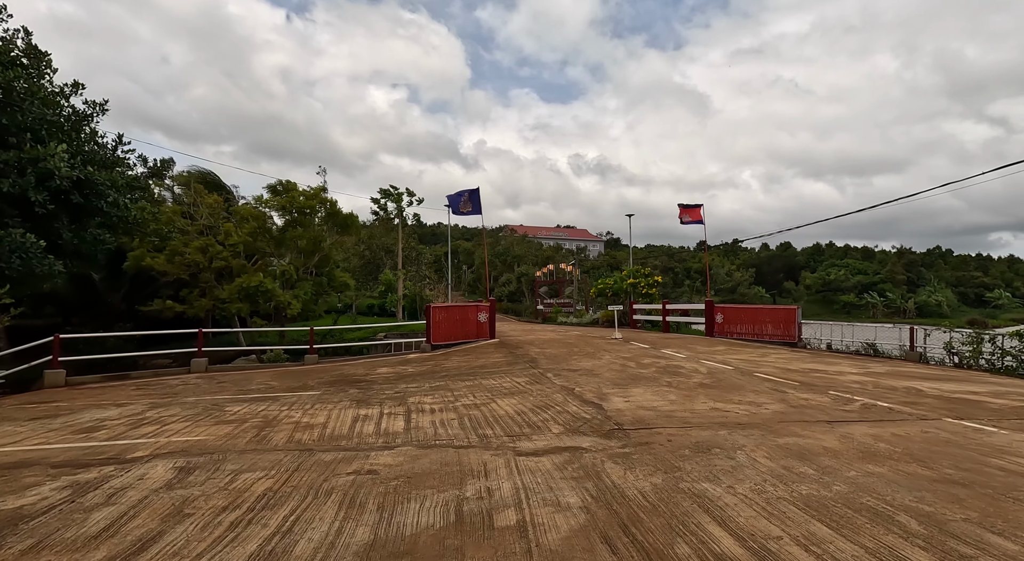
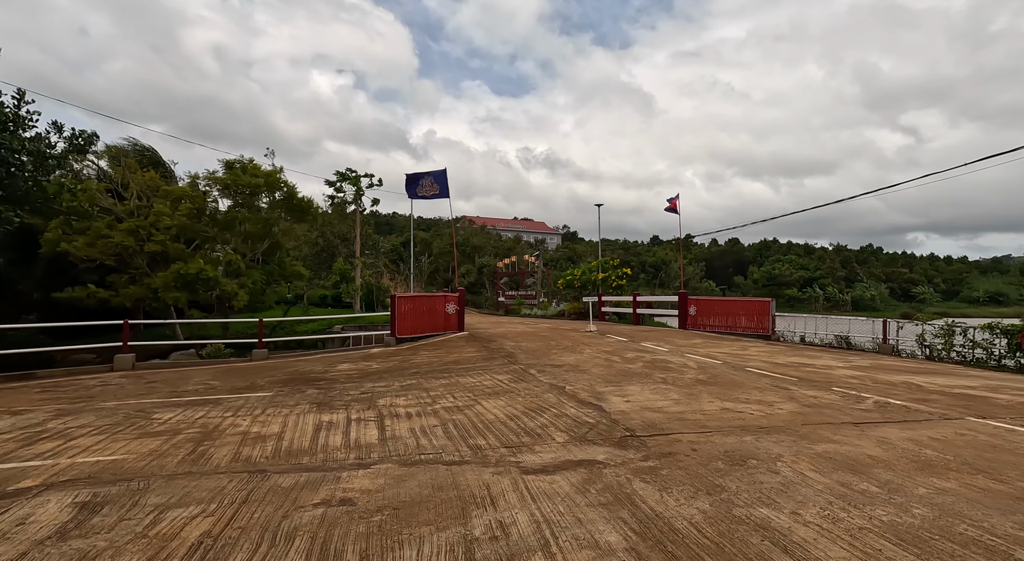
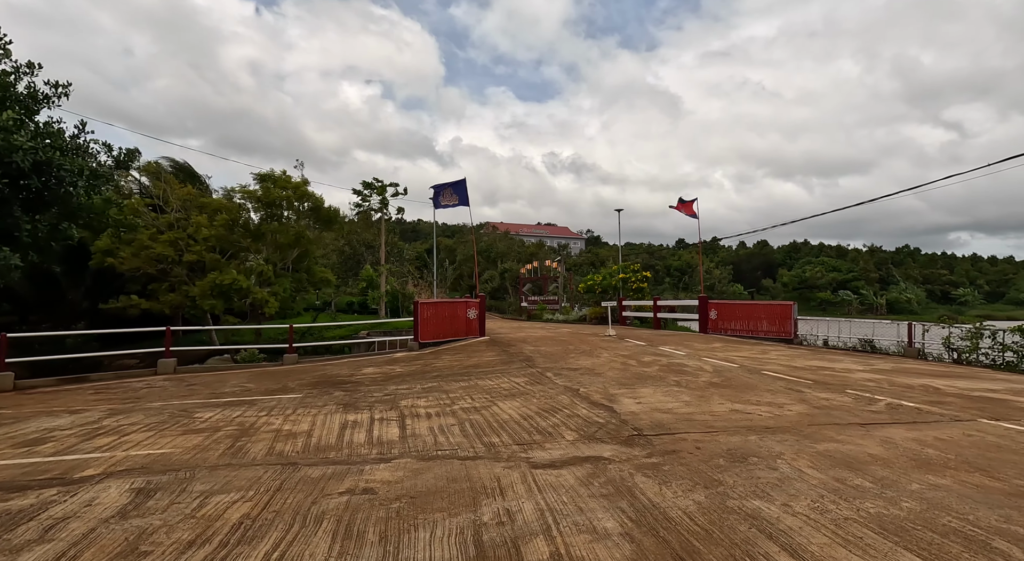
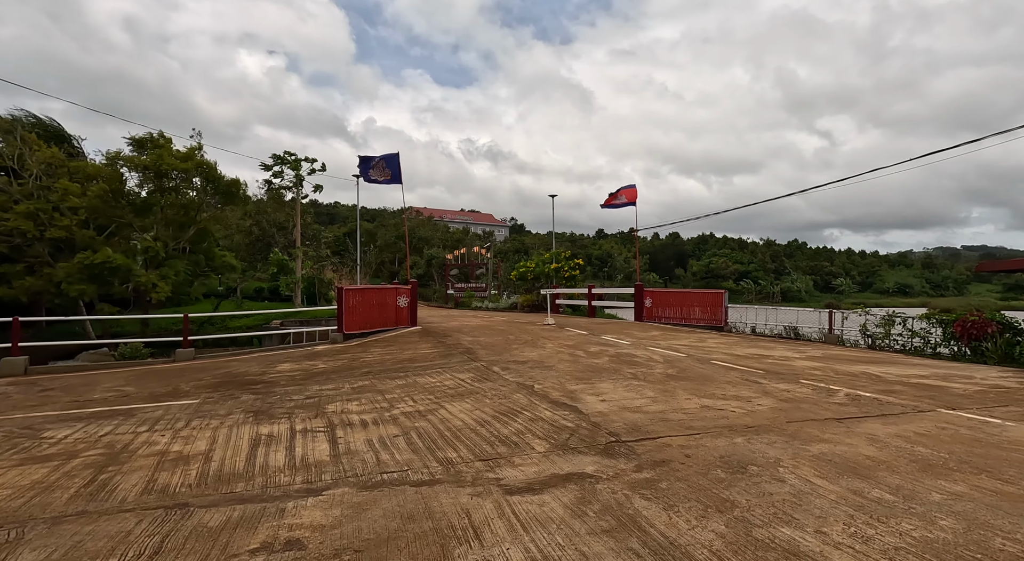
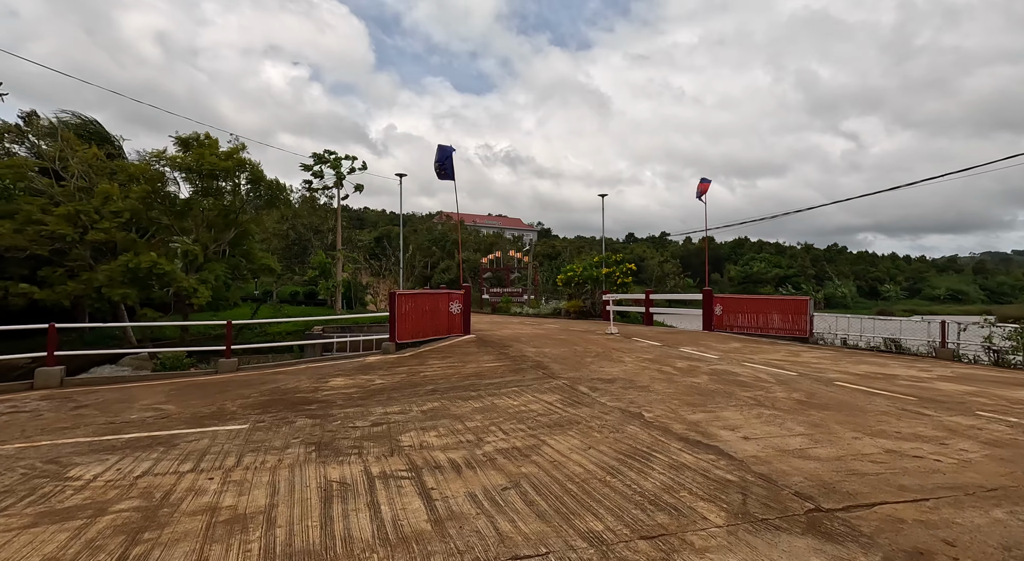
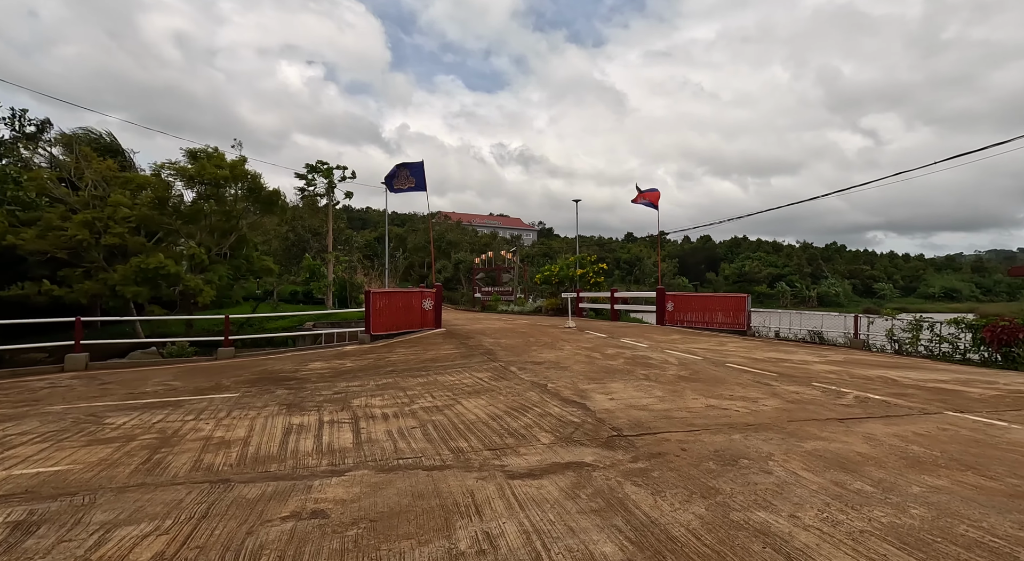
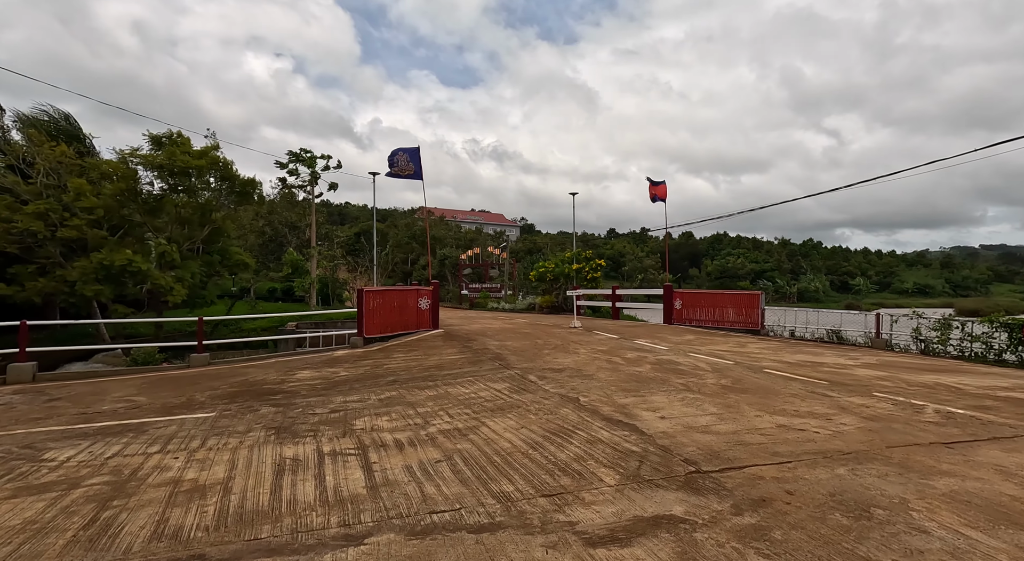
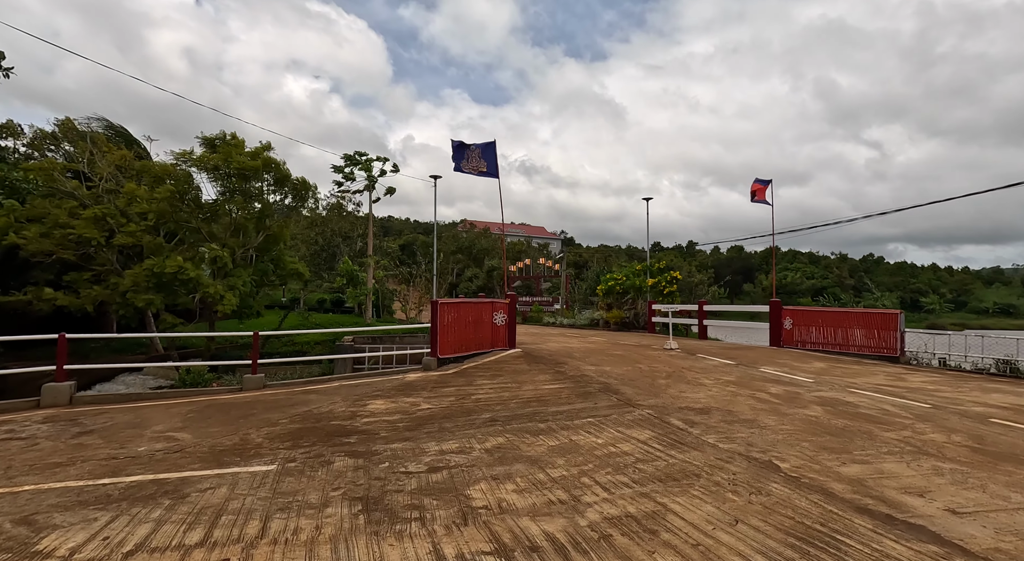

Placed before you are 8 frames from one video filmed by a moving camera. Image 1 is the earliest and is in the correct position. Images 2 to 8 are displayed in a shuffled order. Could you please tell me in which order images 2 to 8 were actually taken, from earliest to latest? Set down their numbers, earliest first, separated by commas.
3, 2, 6, 4, 7, 5, 8
